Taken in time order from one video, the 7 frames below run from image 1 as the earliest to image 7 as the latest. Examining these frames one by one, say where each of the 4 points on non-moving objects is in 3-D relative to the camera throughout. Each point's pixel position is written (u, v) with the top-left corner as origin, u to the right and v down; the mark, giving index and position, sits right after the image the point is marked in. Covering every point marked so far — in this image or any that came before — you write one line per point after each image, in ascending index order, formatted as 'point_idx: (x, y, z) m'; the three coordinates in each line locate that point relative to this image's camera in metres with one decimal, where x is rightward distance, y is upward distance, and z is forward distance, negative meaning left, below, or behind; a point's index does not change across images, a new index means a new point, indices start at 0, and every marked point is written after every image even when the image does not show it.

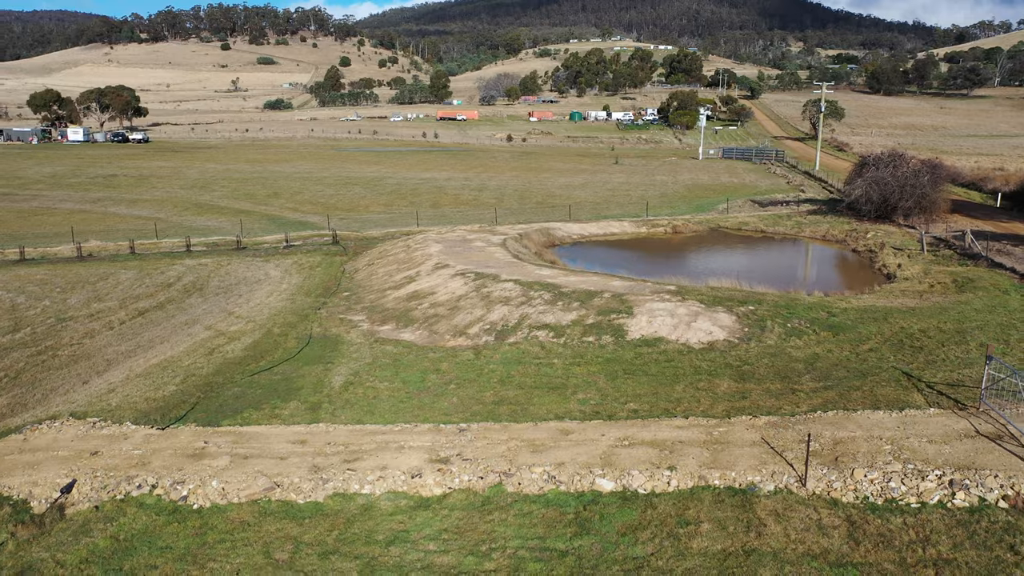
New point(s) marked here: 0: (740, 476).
0: (+4.8, -4.0, +17.5) m
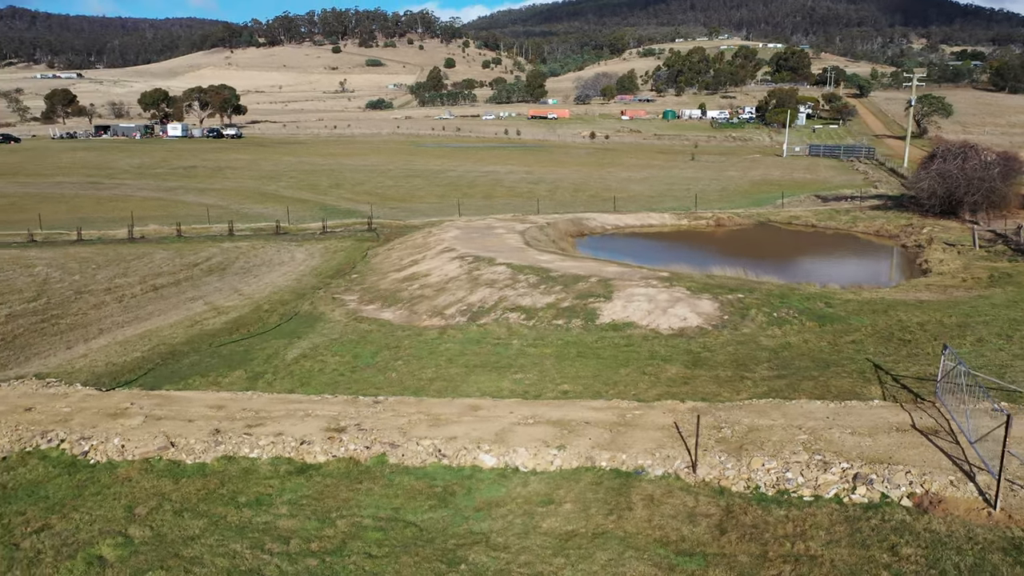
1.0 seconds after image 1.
0: (+2.3, -3.4, +16.4) m
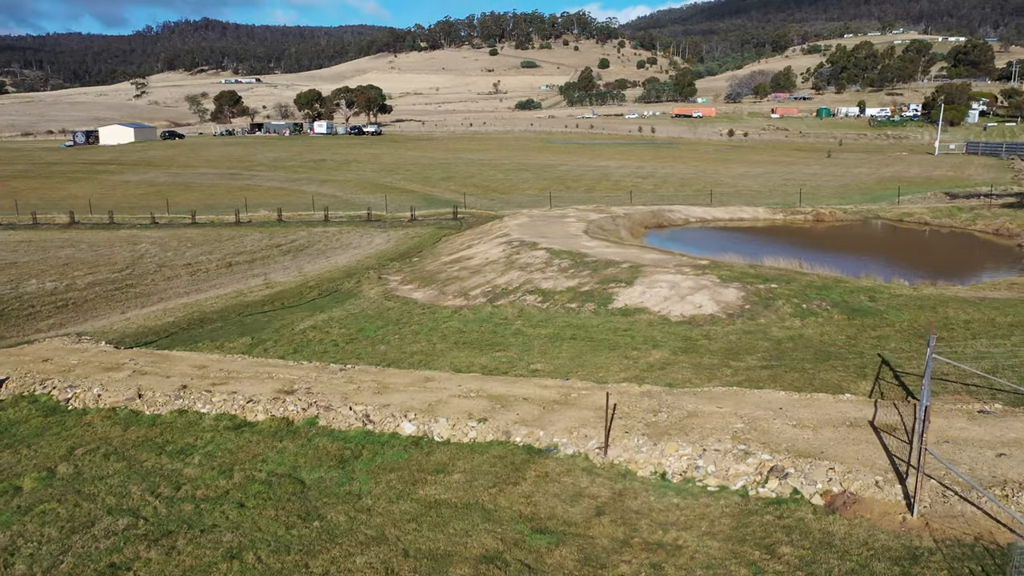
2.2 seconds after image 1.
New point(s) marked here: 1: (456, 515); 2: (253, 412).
0: (+0.6, -2.8, +15.6) m
1: (-0.9, -3.6, +13.0) m
2: (-5.7, -2.7, +18.0) m
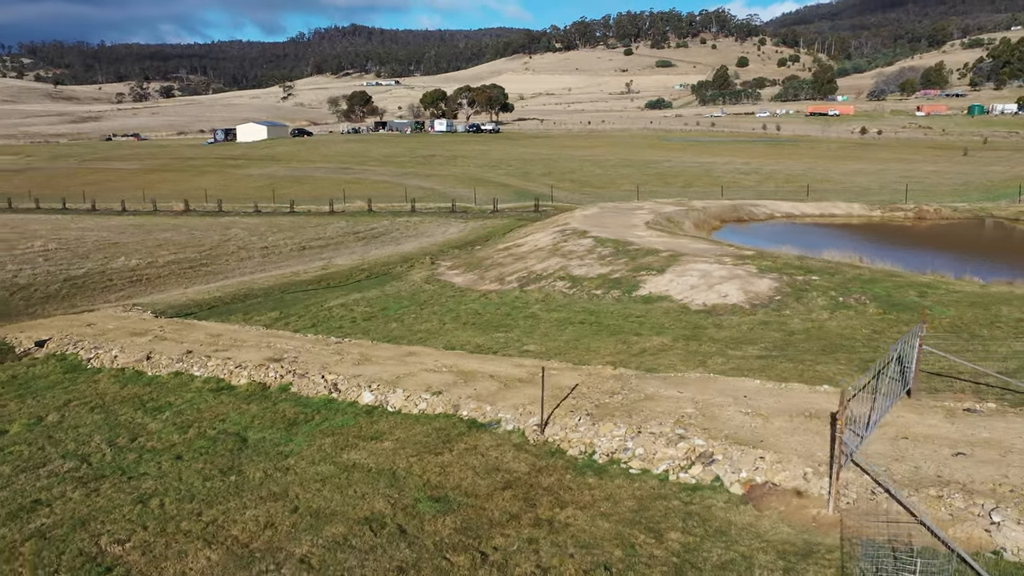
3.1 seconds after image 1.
0: (-0.4, -2.3, +15.4) m
1: (-2.3, -3.0, +12.9) m
2: (-6.2, -2.0, +18.7) m
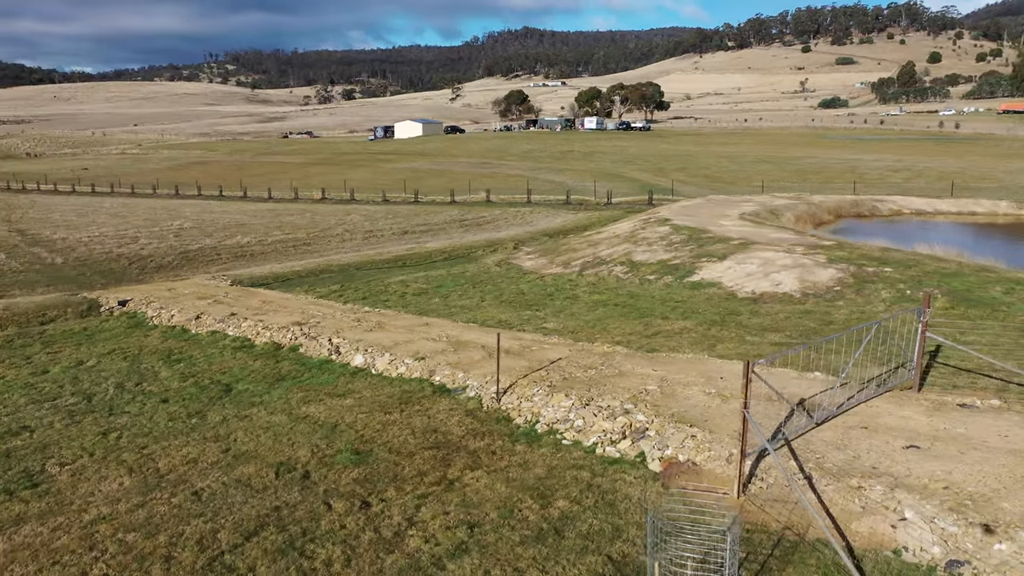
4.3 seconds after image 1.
0: (-1.0, -1.7, +15.2) m
1: (-3.4, -2.3, +13.3) m
2: (-6.0, -1.2, +19.6) m
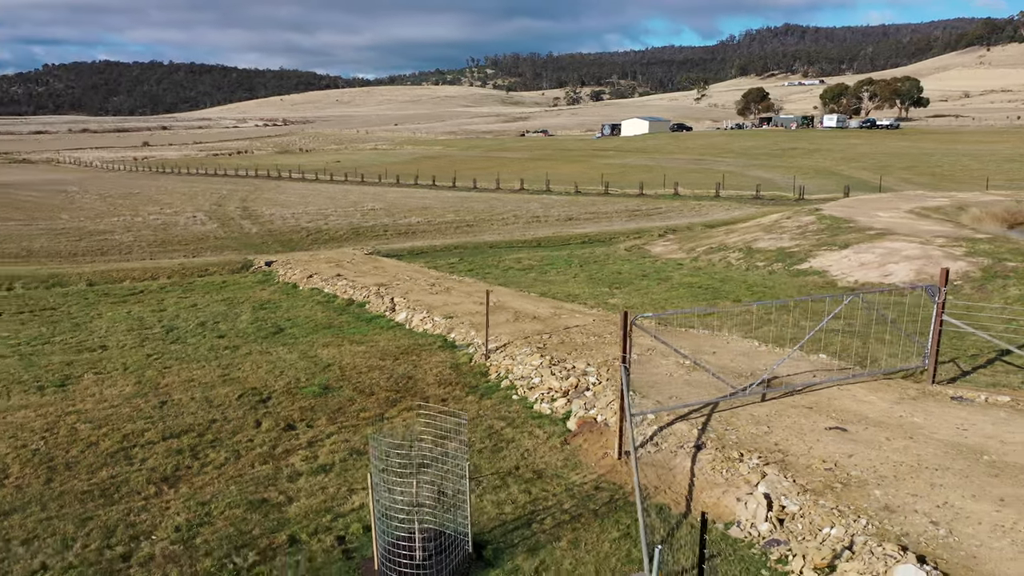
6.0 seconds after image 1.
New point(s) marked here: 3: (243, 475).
0: (-0.8, -0.9, +15.5) m
1: (-3.7, -1.4, +14.3) m
2: (-4.3, -0.1, +21.2) m
3: (-3.1, -2.2, +9.4) m
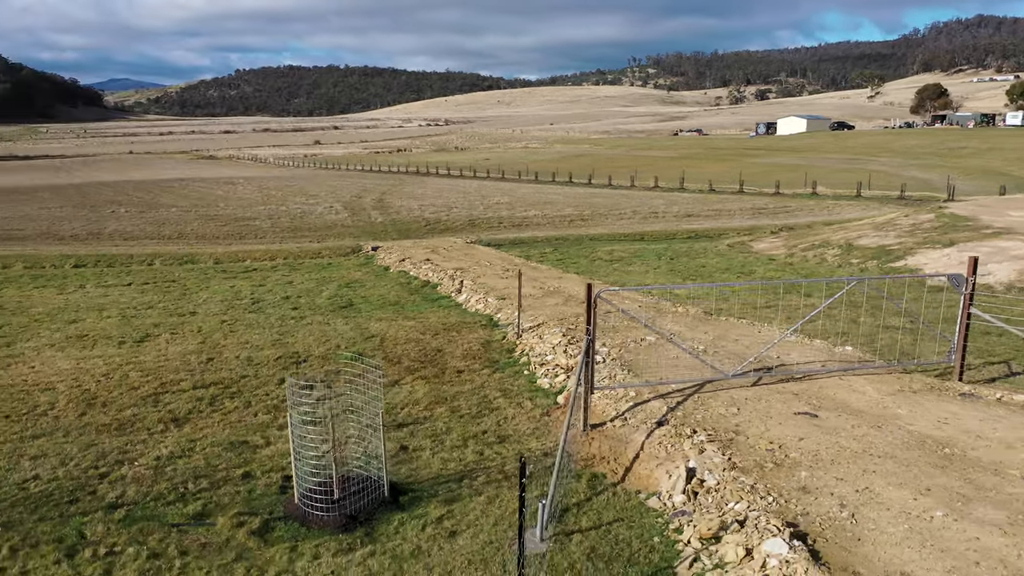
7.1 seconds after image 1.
0: (0.0, -0.6, +15.9) m
1: (-3.0, -0.9, +15.2) m
2: (-2.4, +0.3, +22.1) m
3: (-3.4, -1.7, +10.4) m
